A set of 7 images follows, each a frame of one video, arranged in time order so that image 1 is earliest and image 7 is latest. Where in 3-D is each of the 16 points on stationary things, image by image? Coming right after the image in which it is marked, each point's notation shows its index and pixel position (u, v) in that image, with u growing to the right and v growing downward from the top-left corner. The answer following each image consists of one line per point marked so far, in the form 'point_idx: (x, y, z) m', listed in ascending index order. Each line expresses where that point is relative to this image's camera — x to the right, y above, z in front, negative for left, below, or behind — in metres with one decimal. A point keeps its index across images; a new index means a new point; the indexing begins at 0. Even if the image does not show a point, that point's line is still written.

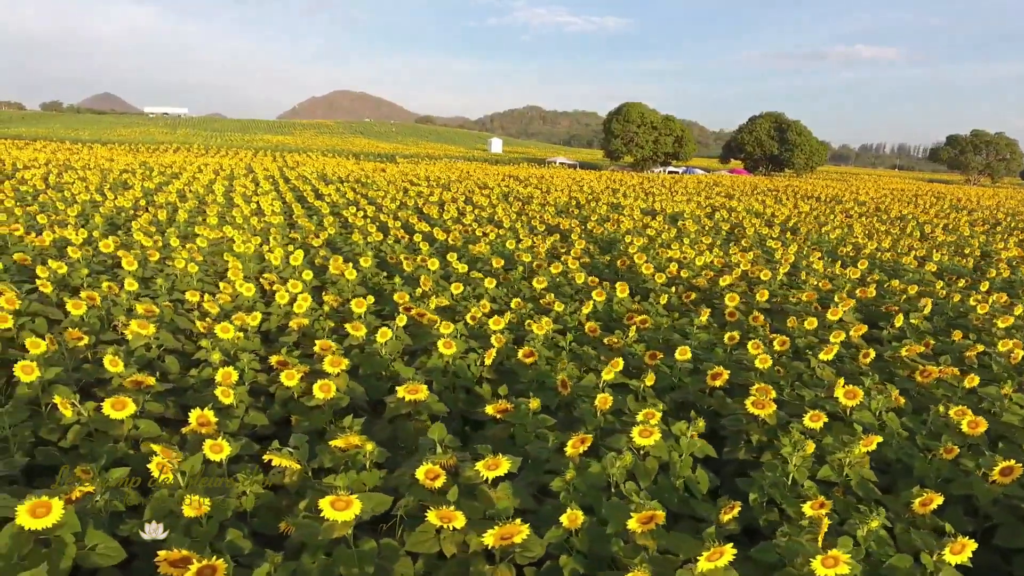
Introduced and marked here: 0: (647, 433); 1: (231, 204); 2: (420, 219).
0: (+0.5, -0.6, +2.6) m
1: (-4.3, +1.3, +10.0) m
2: (-1.3, +1.0, +9.4) m
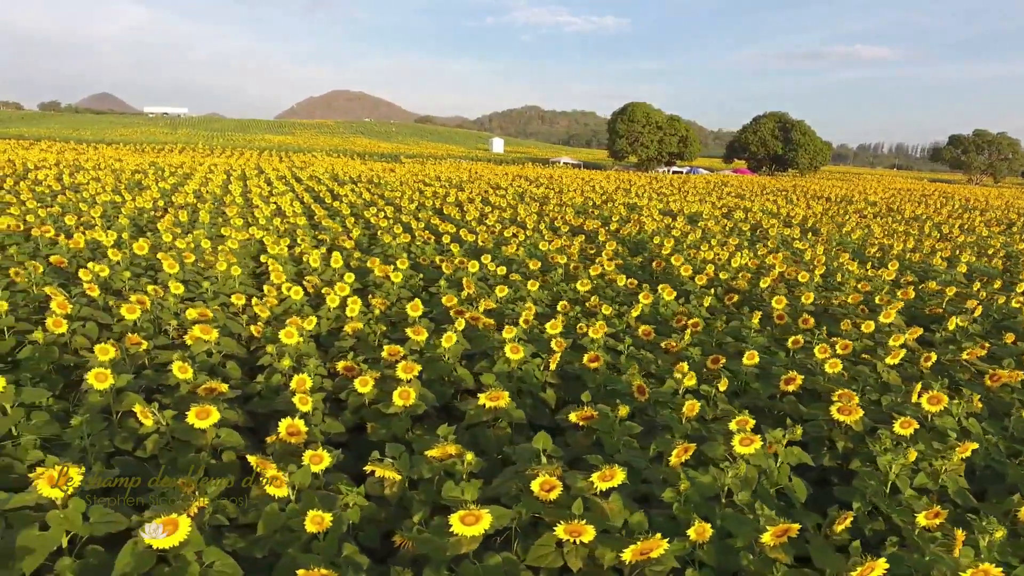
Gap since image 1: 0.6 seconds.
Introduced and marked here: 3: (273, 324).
0: (+0.9, -0.6, +2.5) m
1: (-4.0, +1.3, +9.9) m
2: (-1.0, +1.0, +9.3) m
3: (-1.6, -0.2, +4.2) m
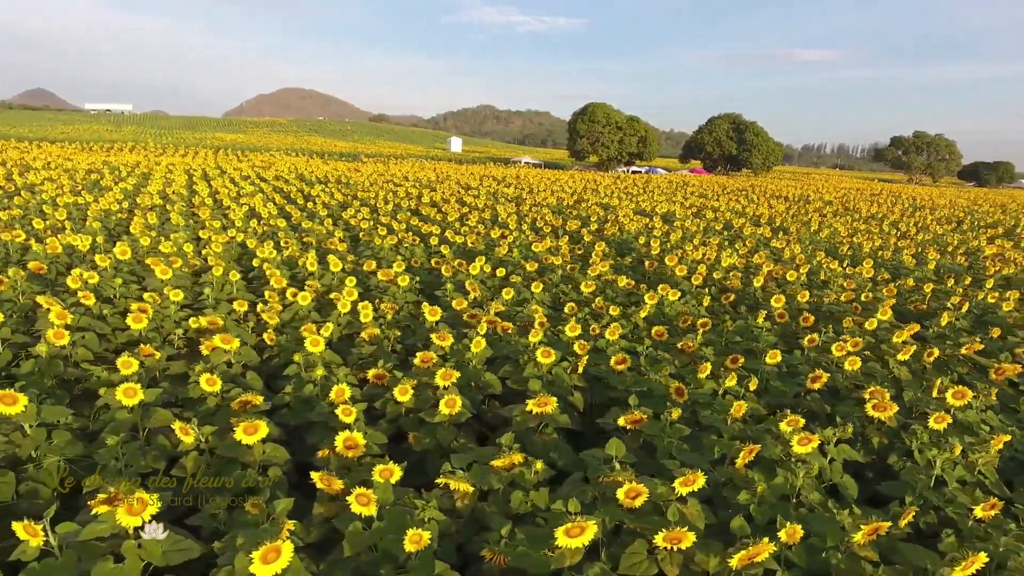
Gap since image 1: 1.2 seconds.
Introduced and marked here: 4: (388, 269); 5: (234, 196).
0: (+1.2, -0.6, +2.6) m
1: (-4.3, +1.2, +9.5) m
2: (-1.3, +1.0, +9.2) m
3: (-1.4, -0.3, +4.1) m
4: (-1.1, +0.2, +5.8) m
5: (-4.6, +1.5, +10.7) m
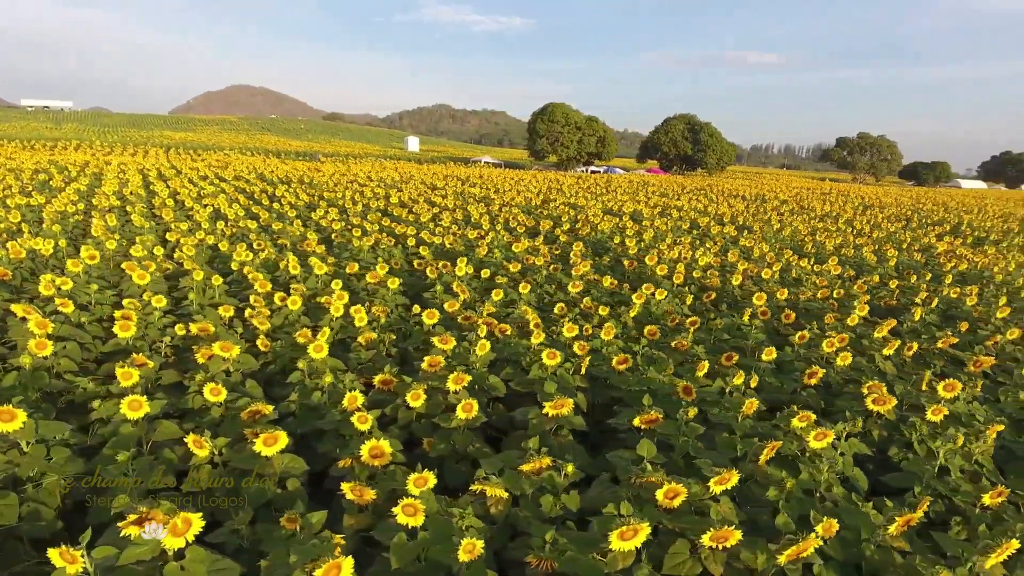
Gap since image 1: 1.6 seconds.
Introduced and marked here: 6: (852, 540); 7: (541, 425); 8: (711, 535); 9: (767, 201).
0: (+1.3, -0.6, +2.6) m
1: (-4.7, +1.1, +9.2) m
2: (-1.6, +0.9, +9.1) m
3: (-1.4, -0.3, +4.0) m
4: (-1.2, +0.1, +5.7) m
5: (-5.0, +1.5, +10.3) m
6: (+1.1, -0.8, +2.1) m
7: (+0.1, -0.6, +3.0) m
8: (+0.6, -0.8, +2.0) m
9: (+6.7, +2.3, +17.0) m
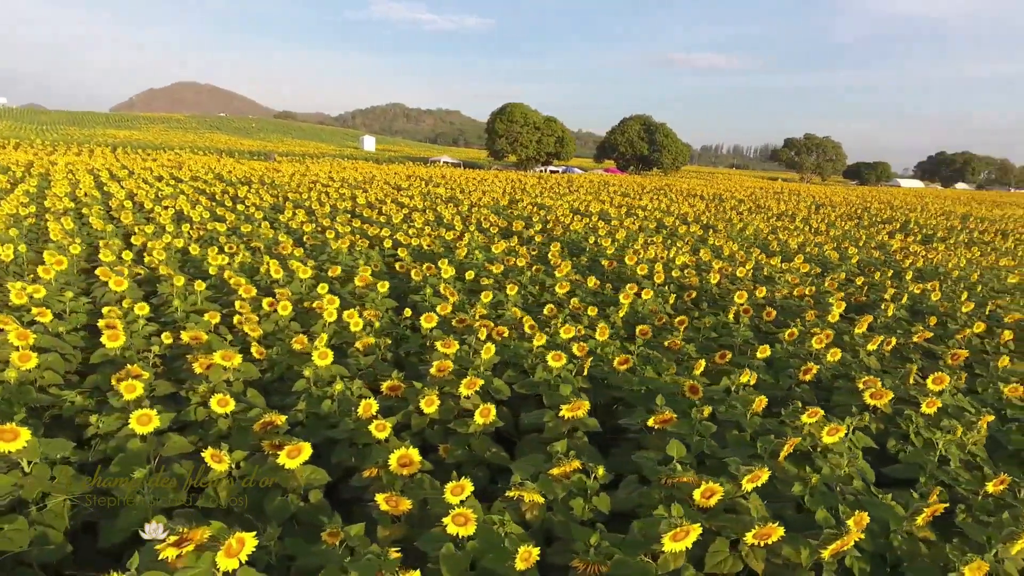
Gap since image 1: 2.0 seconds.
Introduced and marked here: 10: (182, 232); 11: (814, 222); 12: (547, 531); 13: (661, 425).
0: (+1.4, -0.6, +2.7) m
1: (-5.1, +1.1, +8.9) m
2: (-2.0, +0.9, +9.0) m
3: (-1.4, -0.3, +3.9) m
4: (-1.3, +0.1, +5.6) m
5: (-5.5, +1.4, +10.0) m
6: (+1.2, -0.8, +2.2) m
7: (+0.2, -0.6, +3.0) m
8: (+0.8, -0.8, +2.0) m
9: (+5.7, +2.4, +17.4) m
10: (-3.8, +0.6, +7.4) m
11: (+6.1, +1.3, +13.2) m
12: (+0.1, -0.8, +2.2) m
13: (+0.7, -0.6, +3.0) m
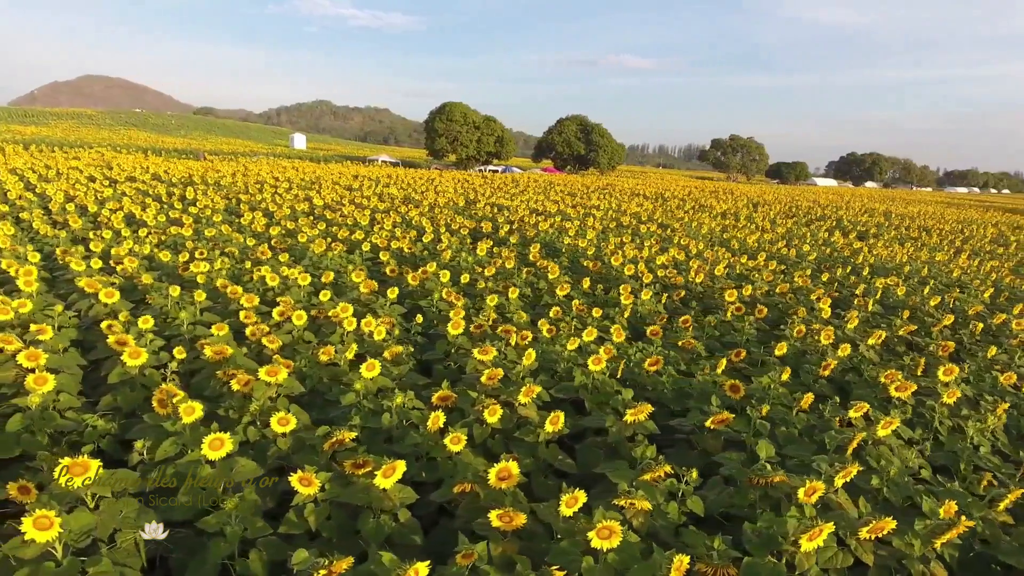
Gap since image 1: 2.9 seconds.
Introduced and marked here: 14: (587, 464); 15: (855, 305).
0: (+1.7, -0.6, +2.9) m
1: (-5.4, +0.9, +8.3) m
2: (-2.4, +0.8, +8.7) m
3: (-1.2, -0.4, +3.7) m
4: (-1.3, +0.1, +5.4) m
5: (-6.0, +1.3, +9.3) m
6: (+1.6, -0.8, +2.3) m
7: (+0.5, -0.7, +3.0) m
8: (+1.1, -0.8, +2.1) m
9: (+4.3, +2.5, +18.0) m
10: (-4.0, +0.5, +6.9) m
11: (+5.2, +1.4, +13.8) m
12: (+0.5, -0.9, +2.3) m
13: (+1.0, -0.6, +3.0) m
14: (+0.3, -0.8, +2.9) m
15: (+3.1, -0.2, +6.0) m
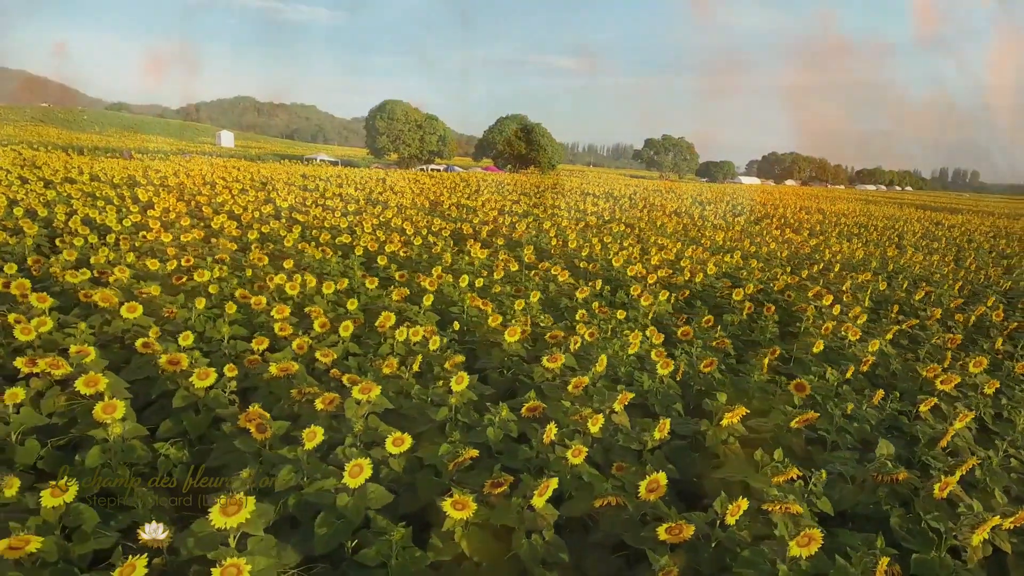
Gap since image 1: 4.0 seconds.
0: (+2.1, -0.6, +3.0) m
1: (-5.5, +0.8, +7.6) m
2: (-2.6, +0.8, +8.4) m
3: (-0.9, -0.4, +3.5) m
4: (-1.2, 0.0, +5.2) m
5: (-6.2, +1.1, +8.6) m
6: (+2.1, -0.8, +2.5) m
7: (+1.0, -0.7, +3.0) m
8: (+1.7, -0.8, +2.2) m
9: (+3.0, +2.5, +18.3) m
10: (-3.9, +0.4, +6.5) m
11: (+4.4, +1.5, +14.3) m
12: (+1.0, -0.9, +2.3) m
13: (+1.4, -0.7, +3.1) m
14: (+0.8, -0.8, +2.9) m
15: (+3.2, -0.1, +6.3) m
